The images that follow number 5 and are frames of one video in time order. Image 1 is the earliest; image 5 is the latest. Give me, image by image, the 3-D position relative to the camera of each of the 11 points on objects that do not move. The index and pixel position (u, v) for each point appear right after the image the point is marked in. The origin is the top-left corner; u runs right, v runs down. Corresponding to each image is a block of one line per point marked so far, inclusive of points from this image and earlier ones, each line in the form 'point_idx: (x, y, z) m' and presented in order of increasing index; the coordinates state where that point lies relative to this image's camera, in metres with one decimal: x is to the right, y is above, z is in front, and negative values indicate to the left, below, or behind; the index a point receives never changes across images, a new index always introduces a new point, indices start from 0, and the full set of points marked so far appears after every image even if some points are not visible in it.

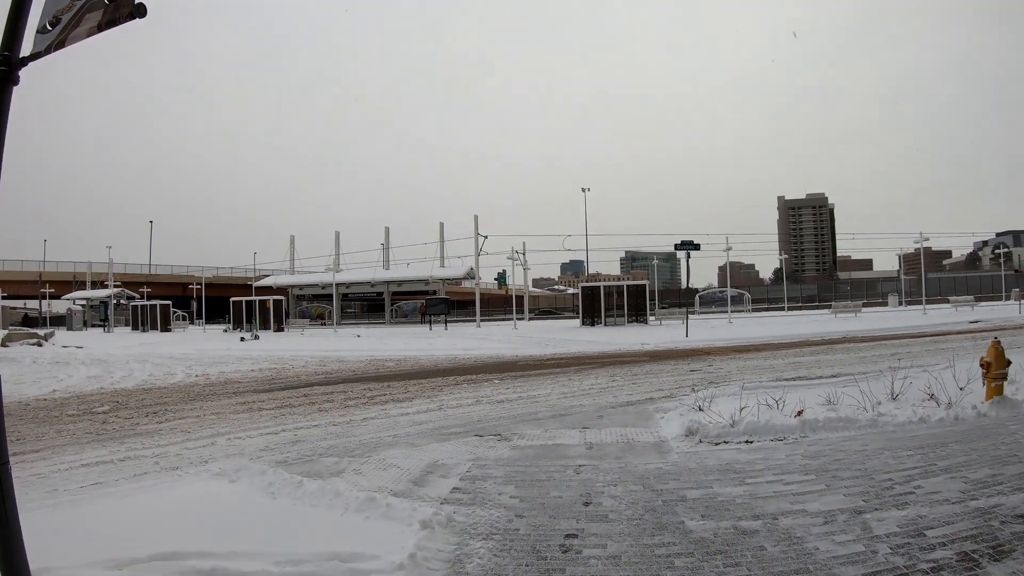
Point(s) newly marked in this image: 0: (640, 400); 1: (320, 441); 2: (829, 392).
0: (+2.1, -1.8, +9.6) m
1: (-2.7, -2.3, +9.0) m
2: (+5.0, -1.6, +9.3) m
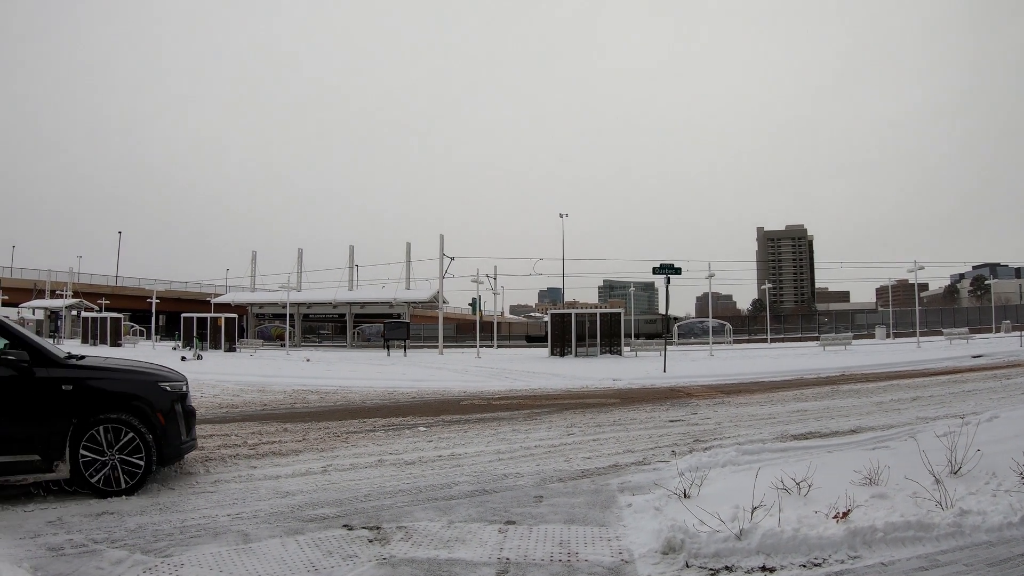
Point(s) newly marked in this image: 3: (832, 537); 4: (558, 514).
0: (+1.0, -2.1, +6.8) m
1: (-3.8, -2.4, +6.0) m
2: (+4.0, -1.9, +6.6) m
3: (+2.4, -1.9, +4.4) m
4: (+0.4, -2.0, +5.3) m
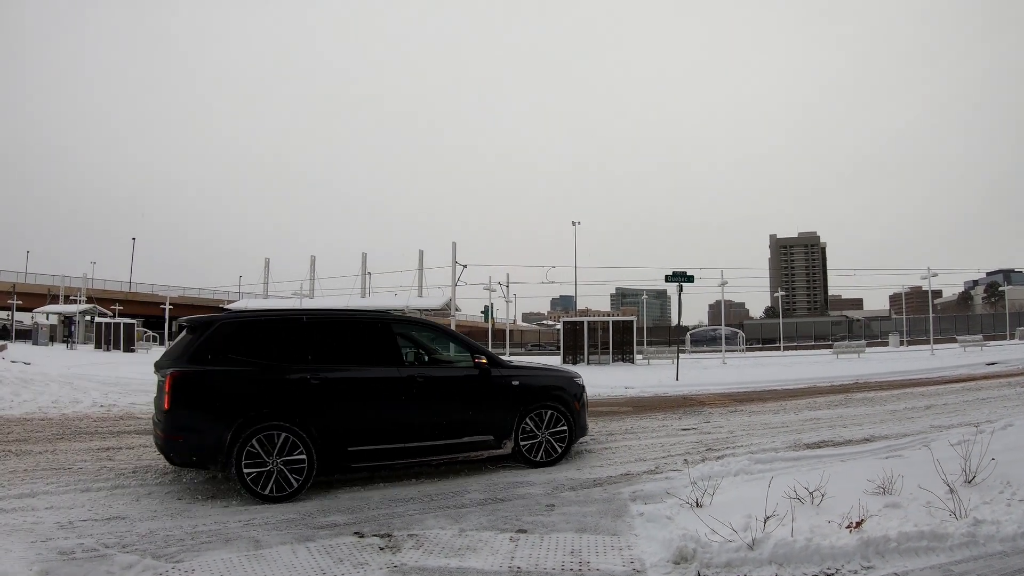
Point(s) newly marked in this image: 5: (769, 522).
0: (+1.1, -2.2, +6.8) m
1: (-3.7, -2.4, +6.0) m
2: (+4.1, -2.0, +6.5) m
3: (+2.5, -1.9, +4.4) m
4: (+0.5, -2.1, +5.3) m
5: (+2.1, -1.9, +4.8) m
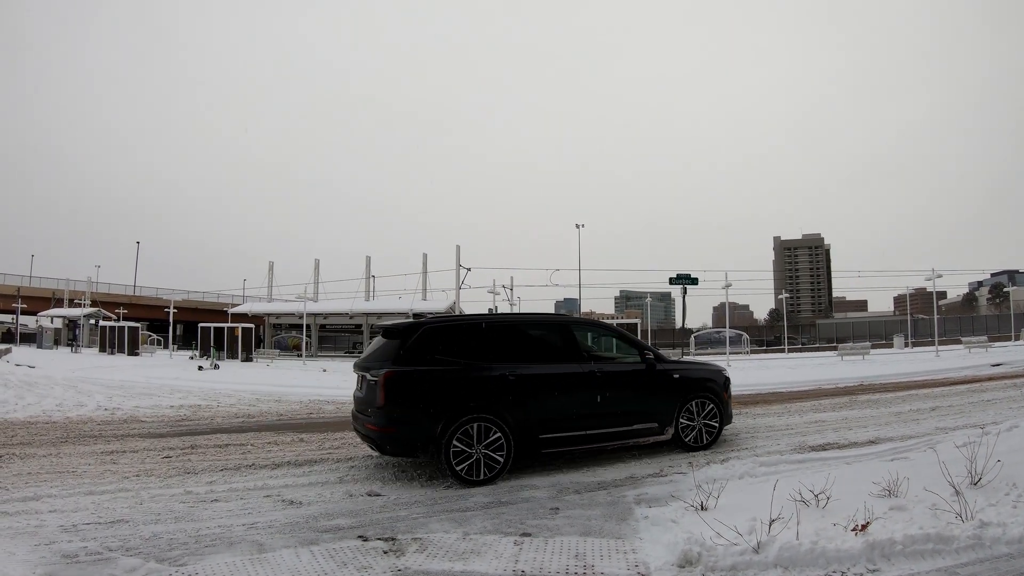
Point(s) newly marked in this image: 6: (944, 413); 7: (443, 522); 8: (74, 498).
0: (+1.2, -2.2, +6.7) m
1: (-3.7, -2.5, +6.0) m
2: (+4.1, -2.0, +6.5) m
3: (+2.5, -1.9, +4.3) m
4: (+0.6, -2.1, +5.3) m
5: (+2.1, -1.9, +4.8) m
6: (+8.2, -2.4, +11.2) m
7: (-0.7, -2.3, +5.8) m
8: (-5.2, -2.5, +7.0) m
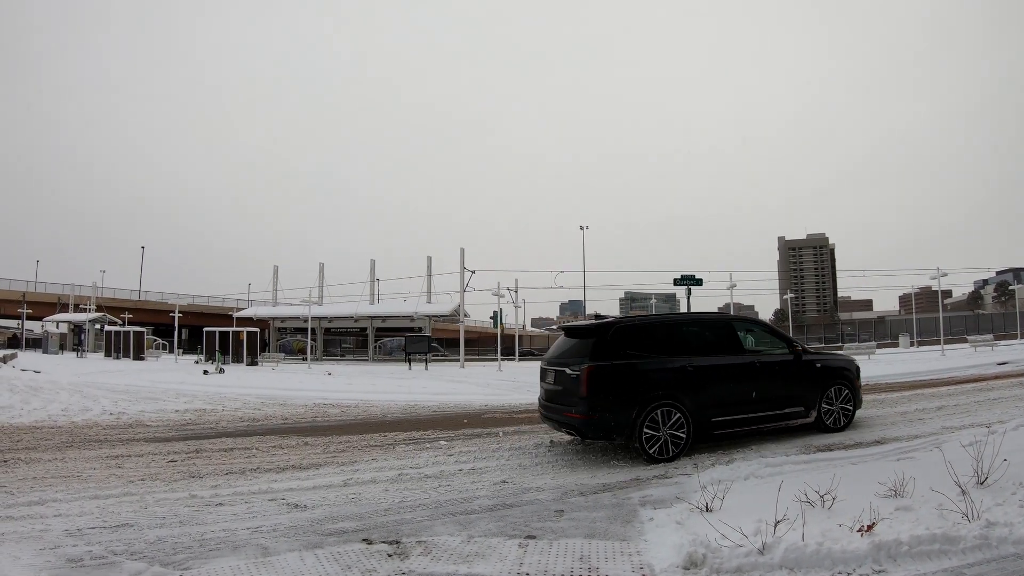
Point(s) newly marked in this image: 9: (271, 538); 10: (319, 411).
0: (+1.2, -2.2, +6.7) m
1: (-3.6, -2.5, +6.1) m
2: (+4.2, -2.0, +6.4) m
3: (+2.5, -1.9, +4.3) m
4: (+0.6, -2.2, +5.3) m
5: (+2.1, -1.9, +4.8) m
6: (+8.3, -2.4, +11.1) m
7: (-0.6, -2.3, +5.8) m
8: (-5.2, -2.6, +7.1) m
9: (-2.4, -2.5, +5.9) m
10: (-5.2, -3.3, +15.9) m
